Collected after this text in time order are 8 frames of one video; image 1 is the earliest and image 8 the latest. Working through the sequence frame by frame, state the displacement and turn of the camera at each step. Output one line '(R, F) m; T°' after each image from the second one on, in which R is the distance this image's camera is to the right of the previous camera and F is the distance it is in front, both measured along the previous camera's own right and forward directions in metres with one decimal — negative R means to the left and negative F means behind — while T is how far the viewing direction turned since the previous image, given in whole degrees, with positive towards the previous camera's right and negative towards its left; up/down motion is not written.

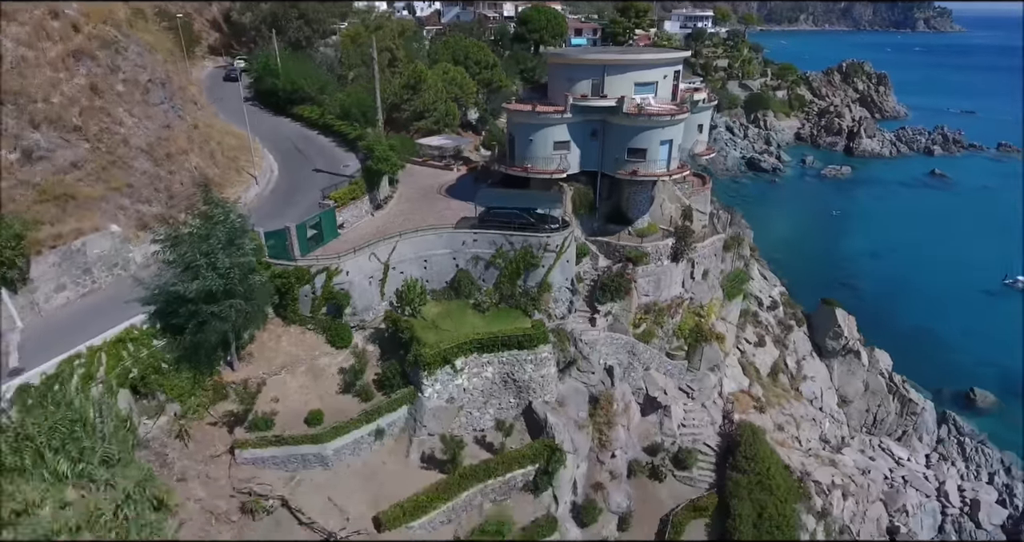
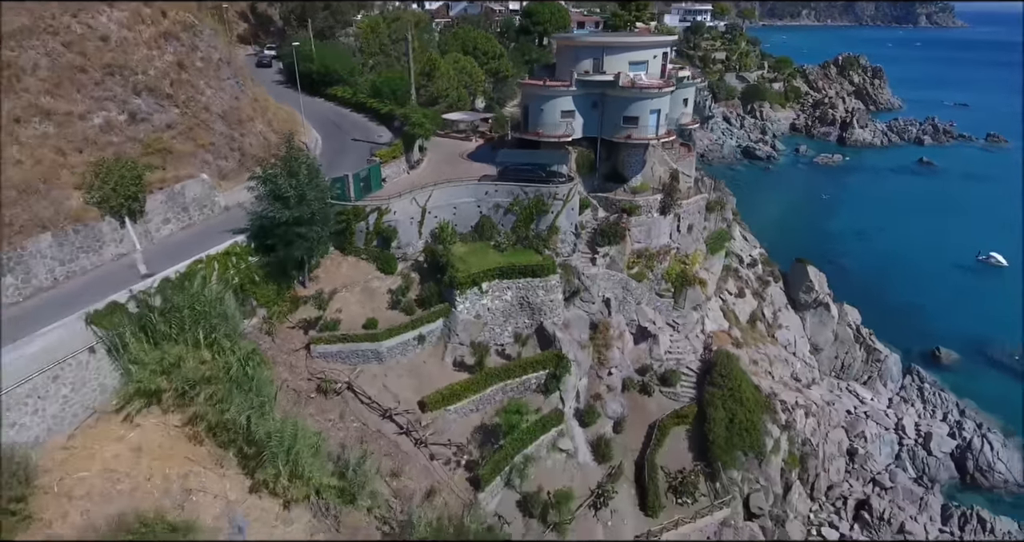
(-0.3, -2.8) m; 0°
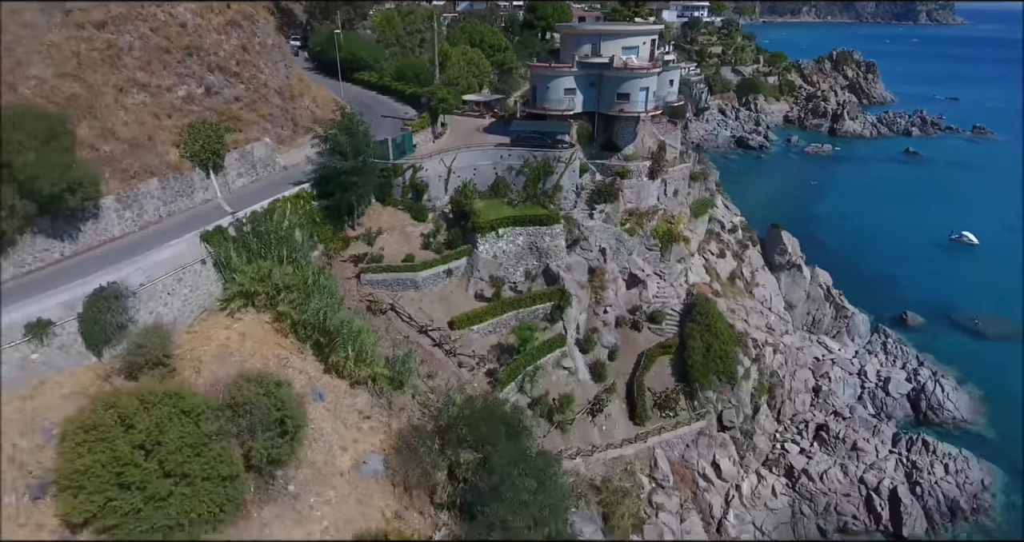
(-0.3, -3.1) m; 0°
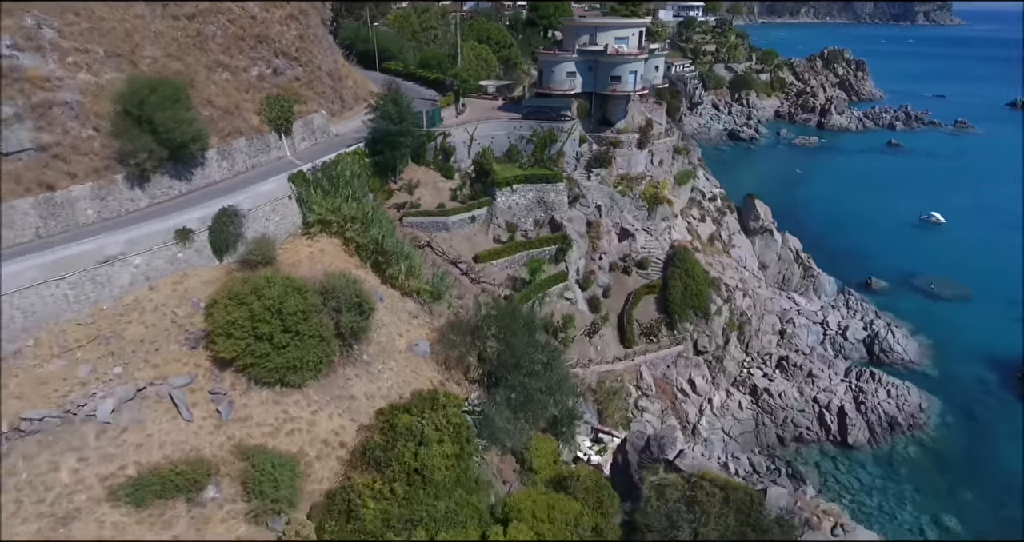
(-0.4, -4.0) m; 0°
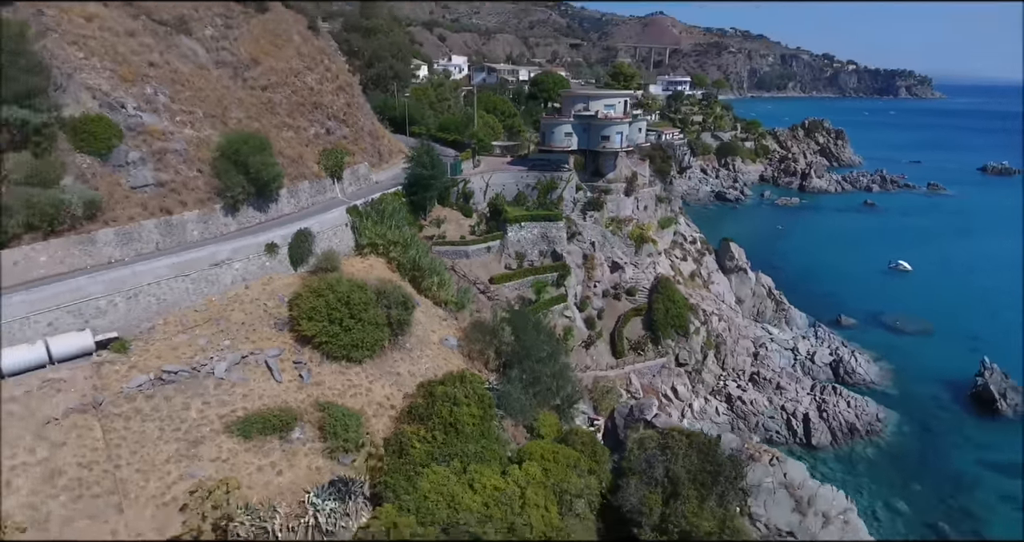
(-0.4, -4.2) m; 0°
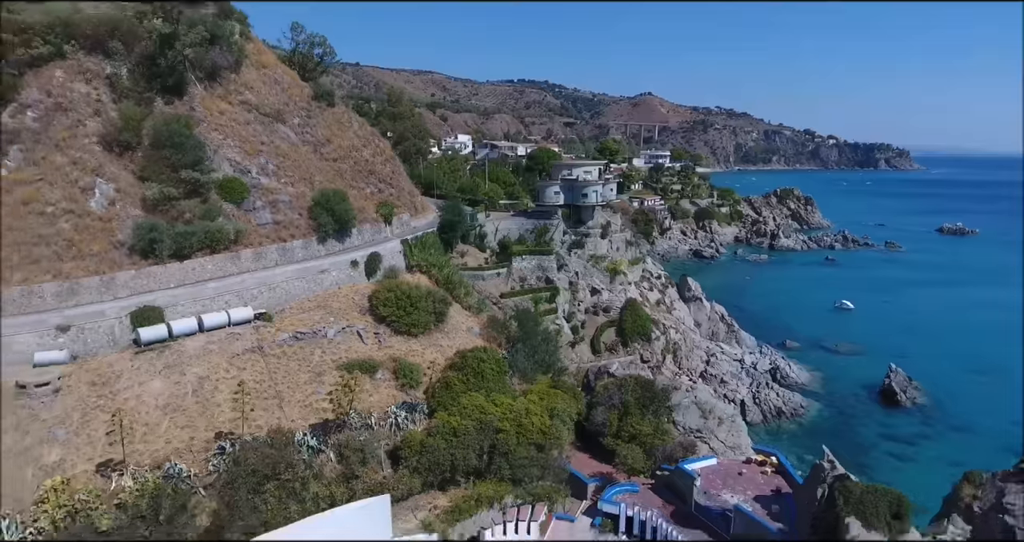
(-0.4, -9.0) m; 0°
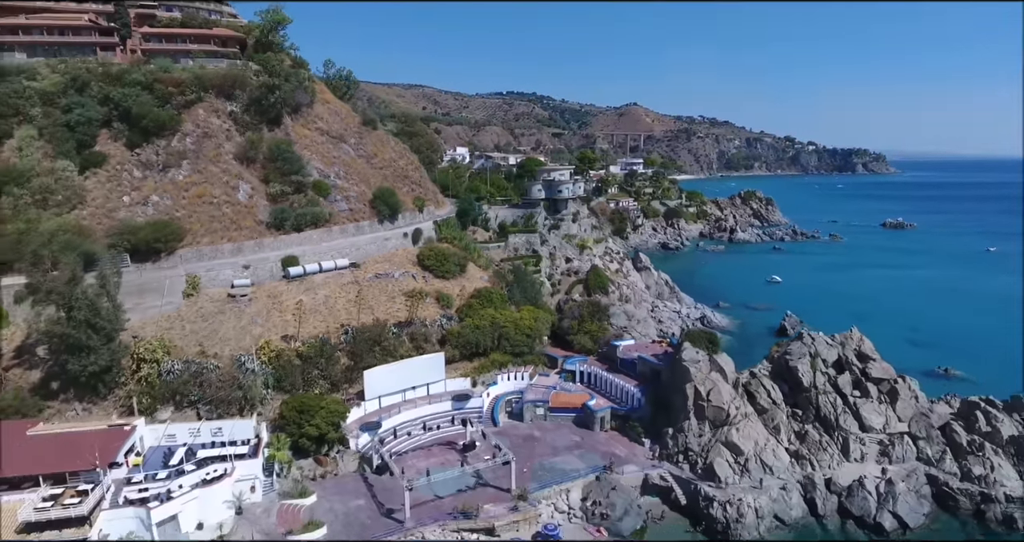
(-0.4, -14.9) m; +1°
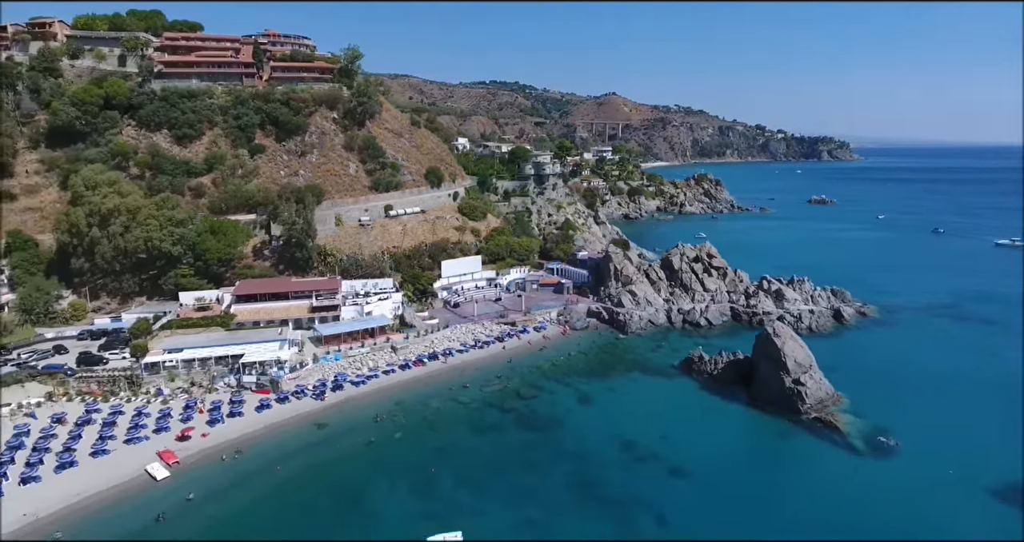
(-2.5, -27.6) m; +2°
